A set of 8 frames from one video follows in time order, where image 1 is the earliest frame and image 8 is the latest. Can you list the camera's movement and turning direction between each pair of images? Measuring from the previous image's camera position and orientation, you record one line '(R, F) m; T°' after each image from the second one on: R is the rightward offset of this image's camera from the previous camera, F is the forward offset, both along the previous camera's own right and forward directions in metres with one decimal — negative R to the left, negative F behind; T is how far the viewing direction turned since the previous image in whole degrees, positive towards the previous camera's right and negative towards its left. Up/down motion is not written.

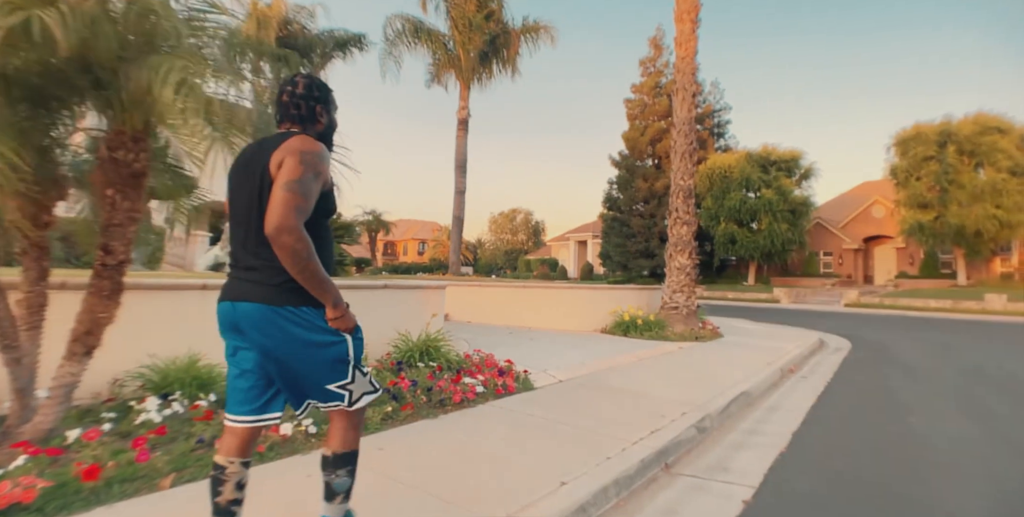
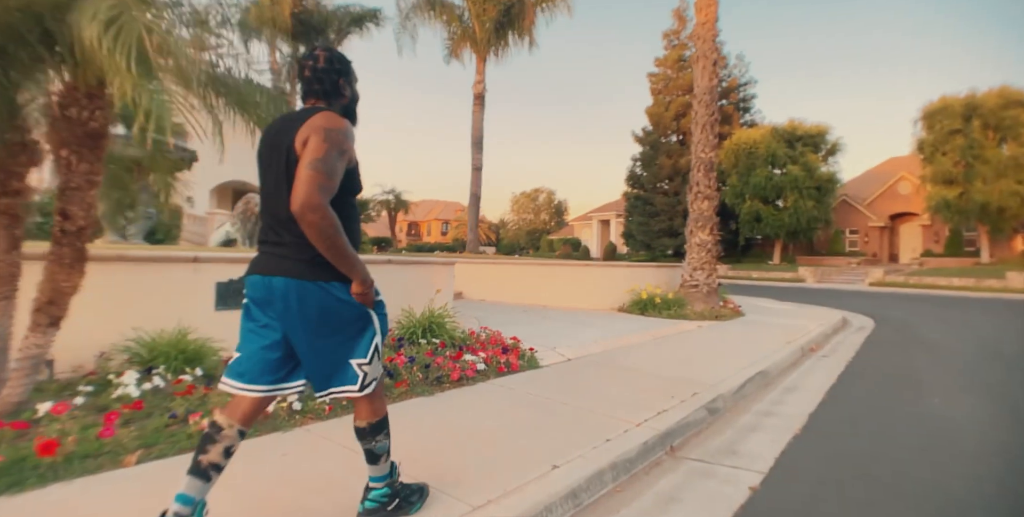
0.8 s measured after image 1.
(+0.2, +0.3) m; -3°
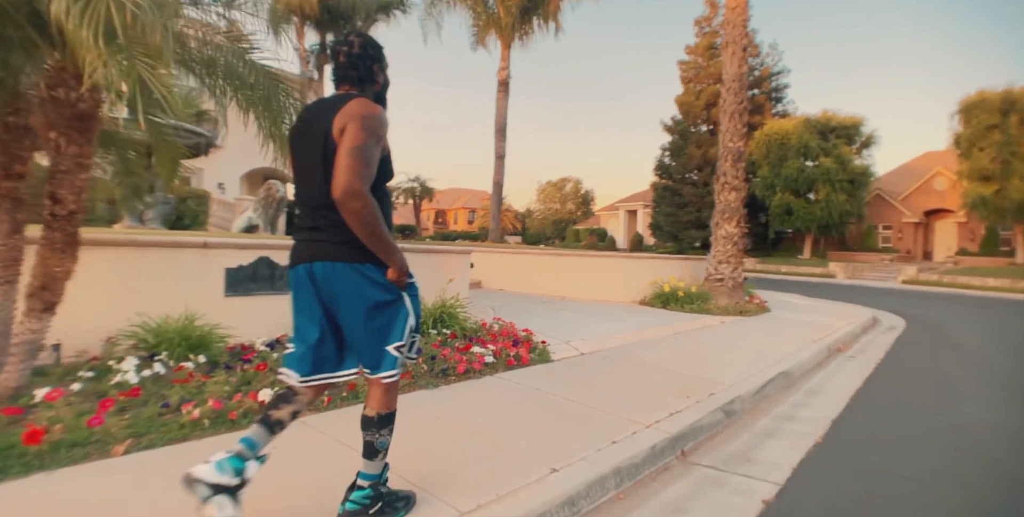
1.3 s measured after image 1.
(+0.2, +0.2) m; -3°
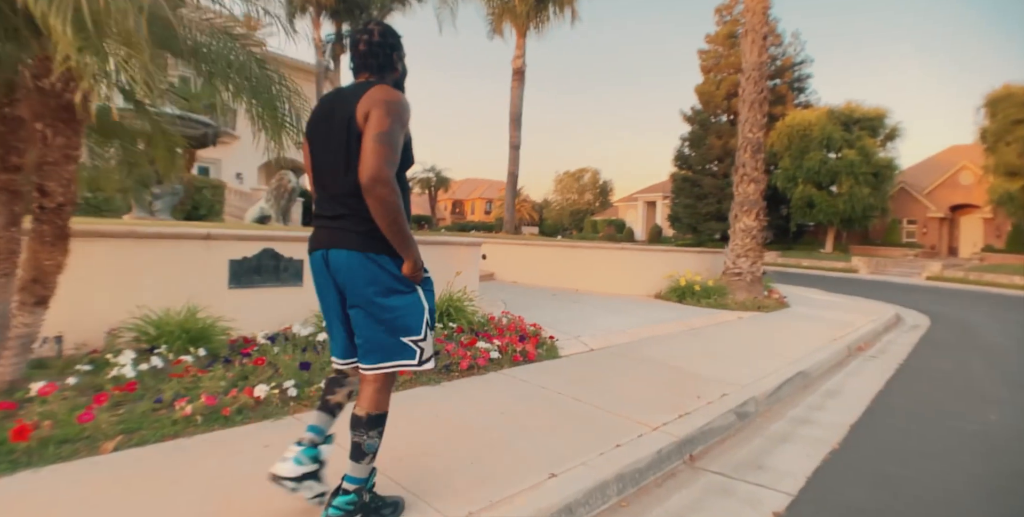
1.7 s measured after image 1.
(+0.1, +0.1) m; -2°
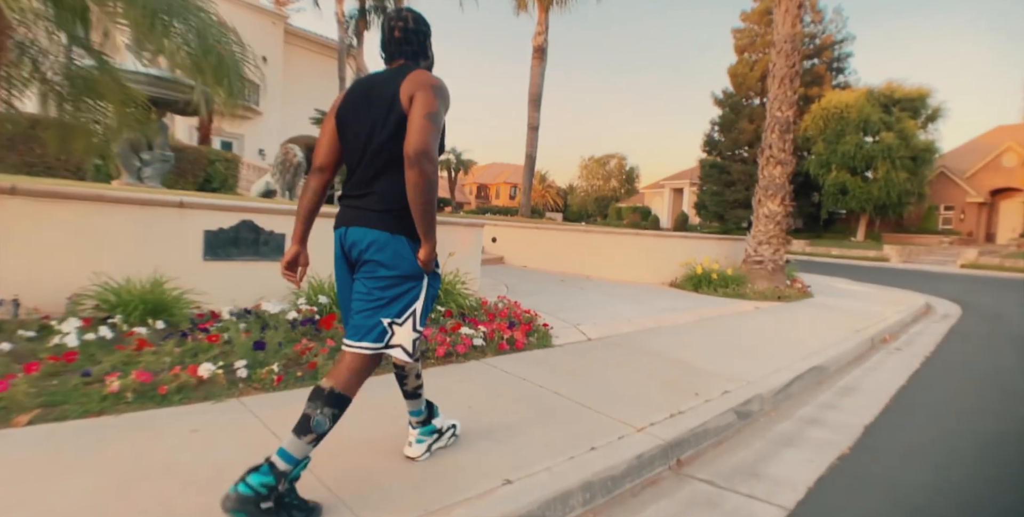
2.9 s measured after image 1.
(+0.3, +0.4) m; -3°
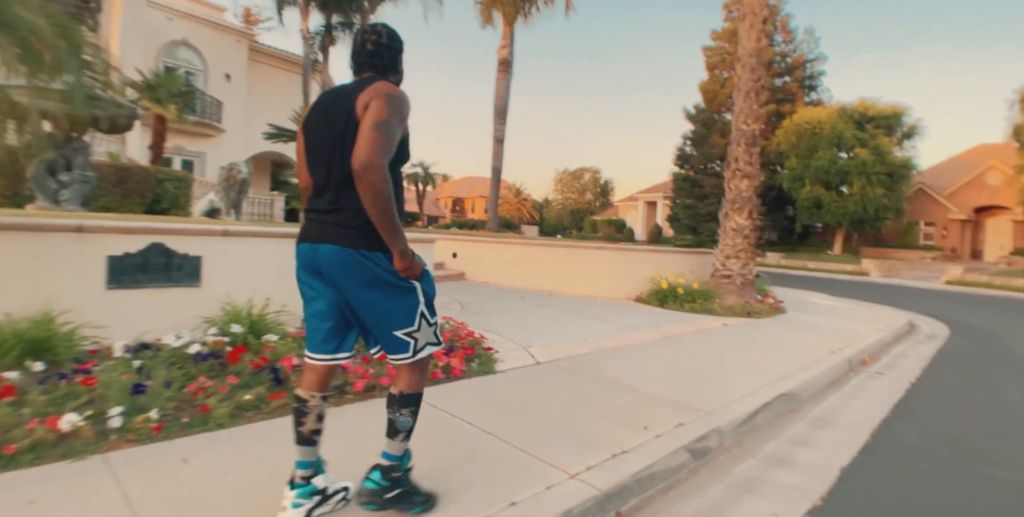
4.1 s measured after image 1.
(+0.4, +0.4) m; +2°
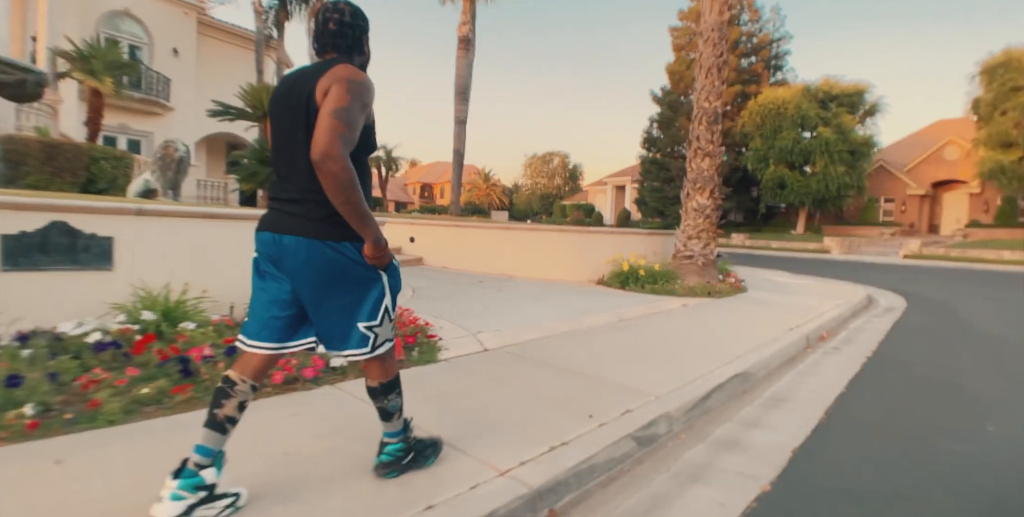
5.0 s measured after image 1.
(+0.2, +0.3) m; +3°
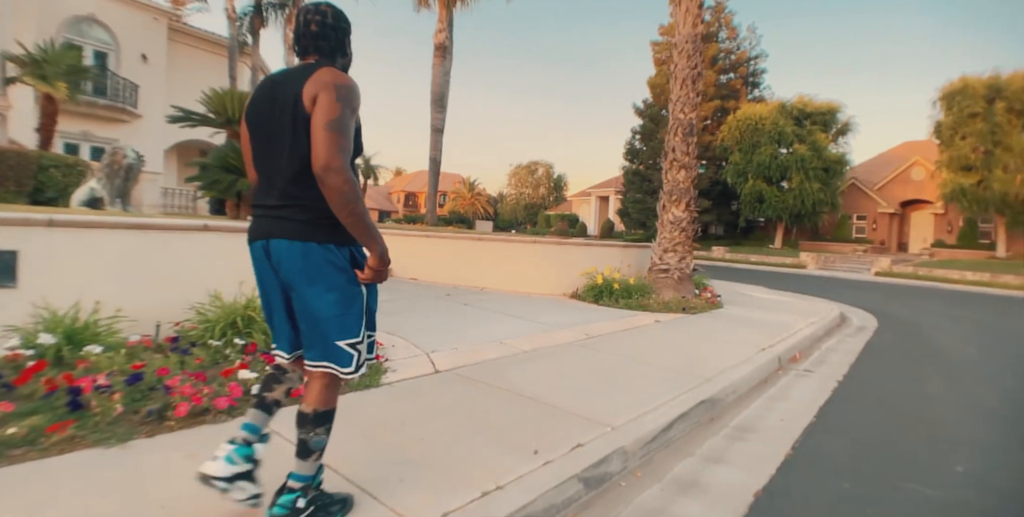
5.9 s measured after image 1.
(+0.3, +0.3) m; +2°
